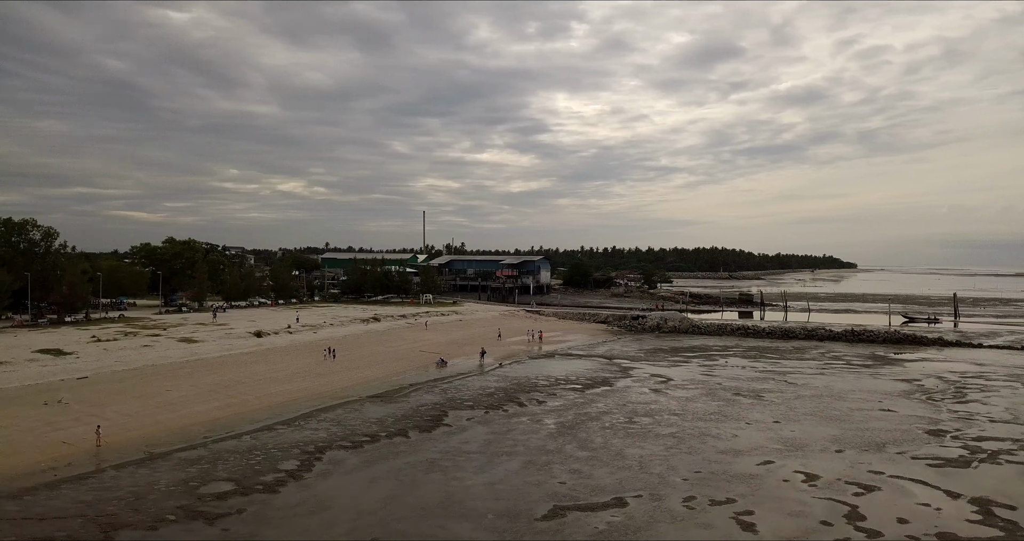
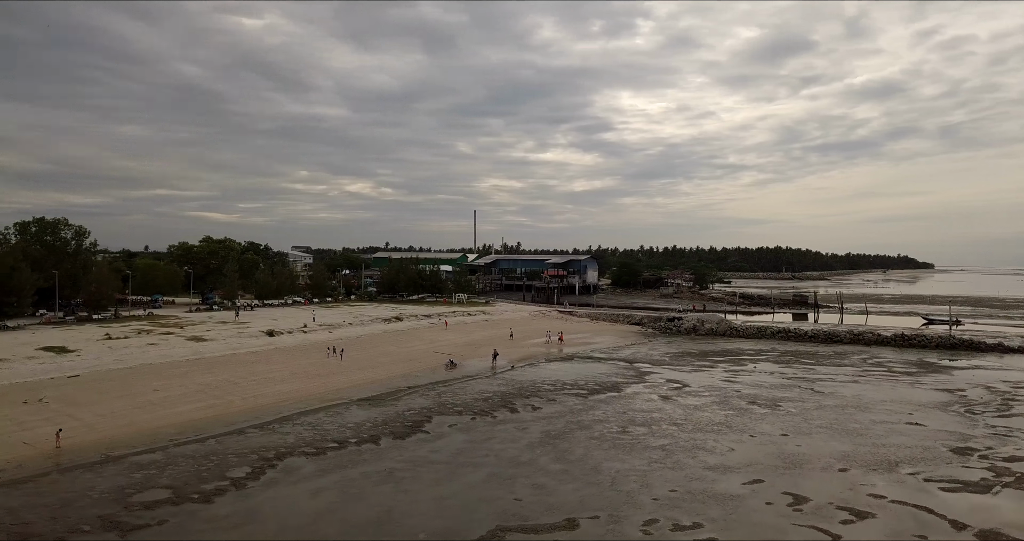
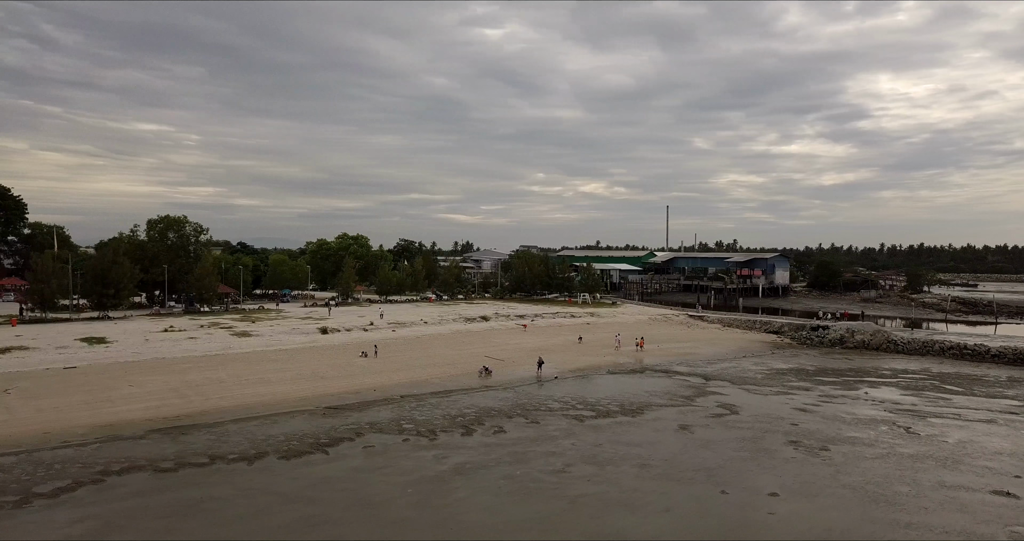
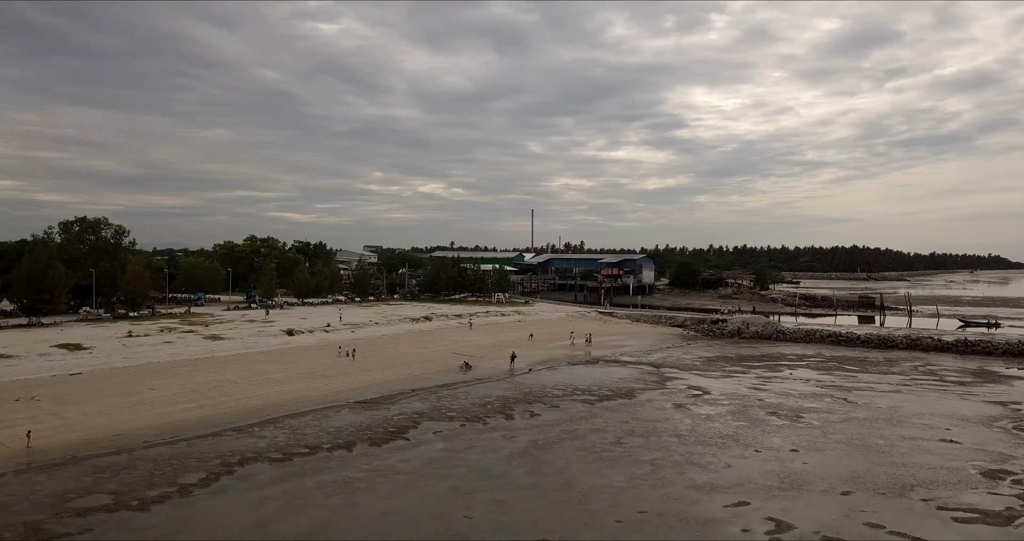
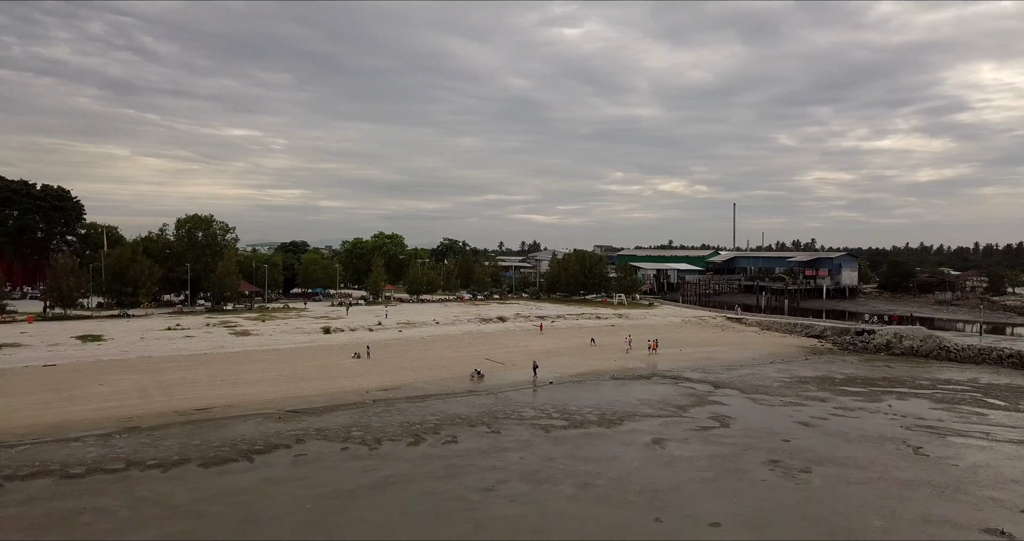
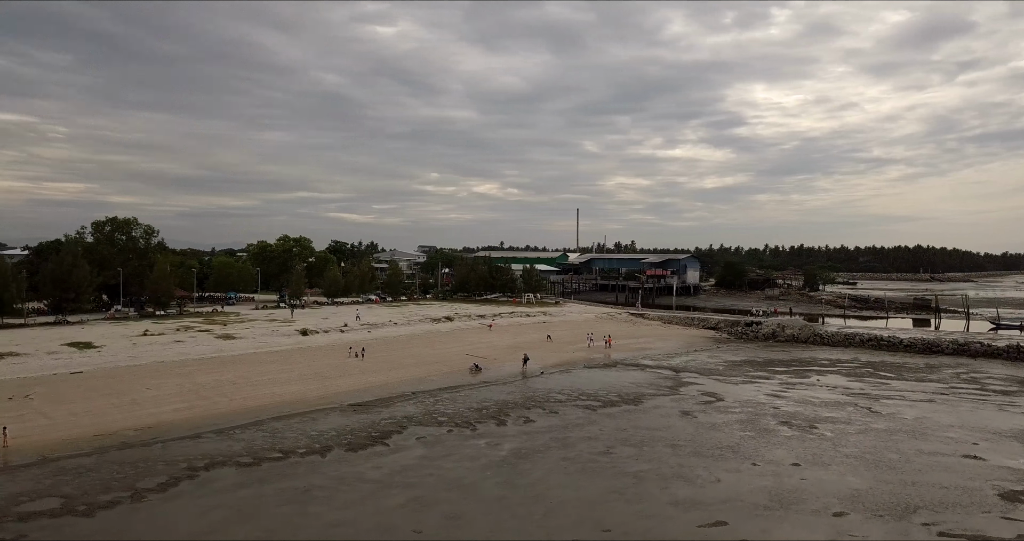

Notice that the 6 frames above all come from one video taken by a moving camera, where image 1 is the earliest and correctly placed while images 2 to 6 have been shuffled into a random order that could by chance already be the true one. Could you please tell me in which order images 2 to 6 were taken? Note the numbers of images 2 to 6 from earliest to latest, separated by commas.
2, 4, 6, 3, 5
